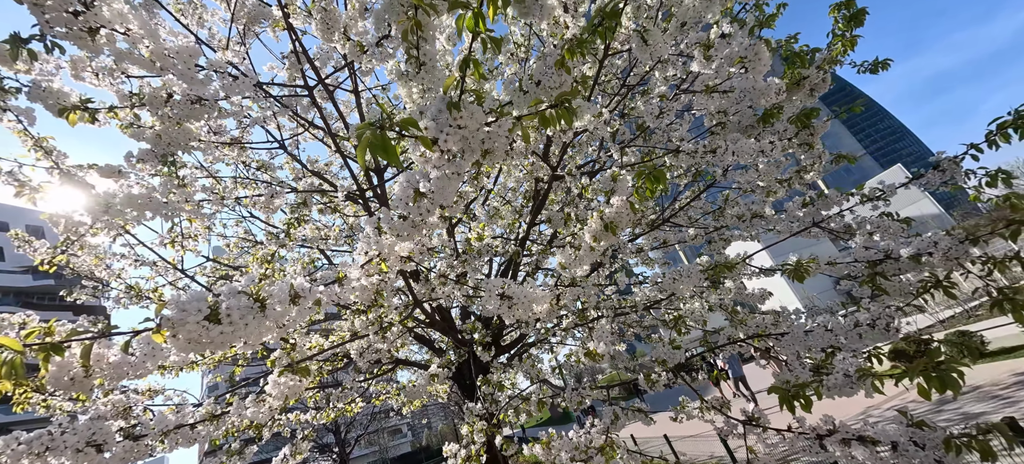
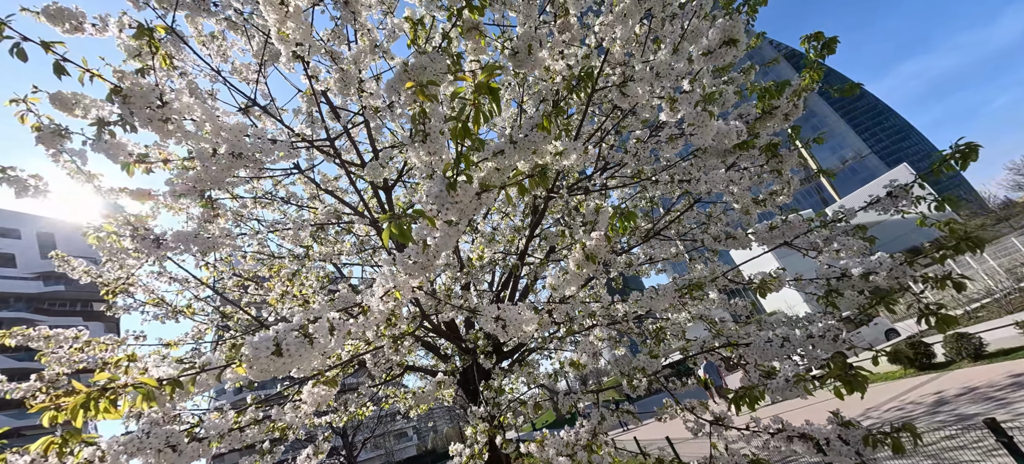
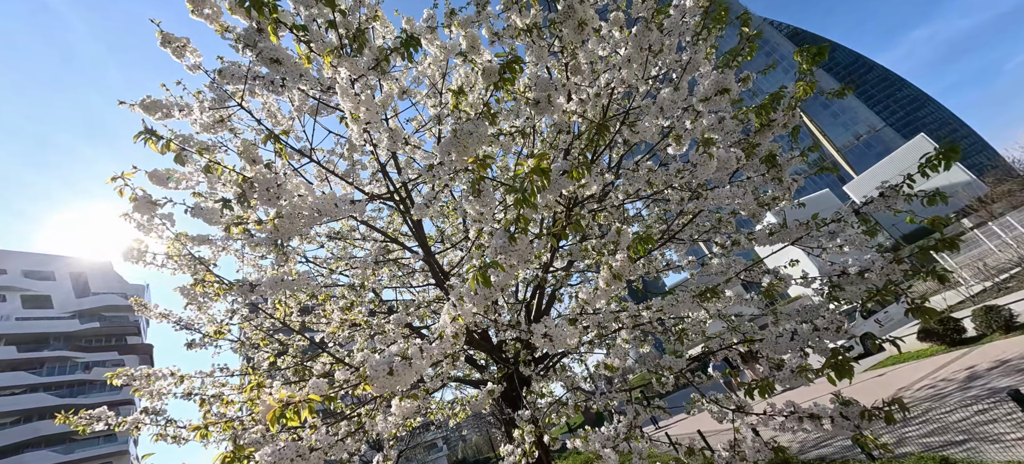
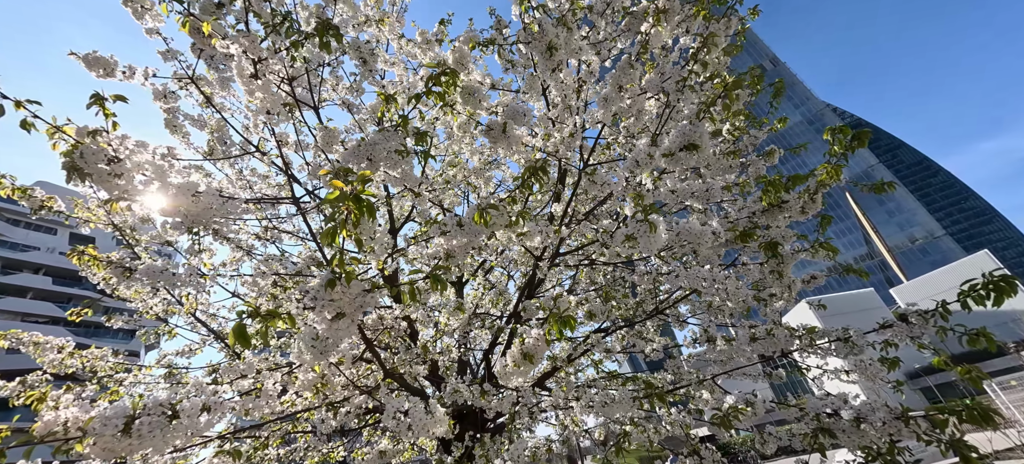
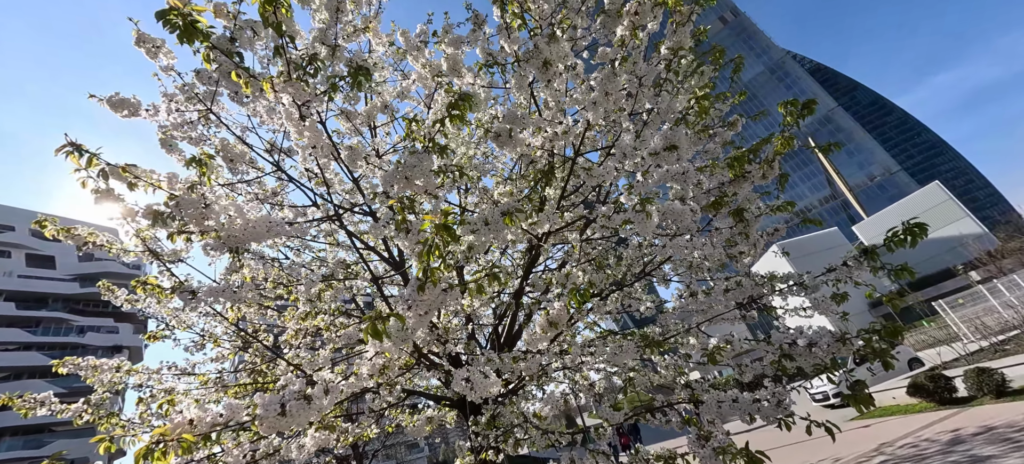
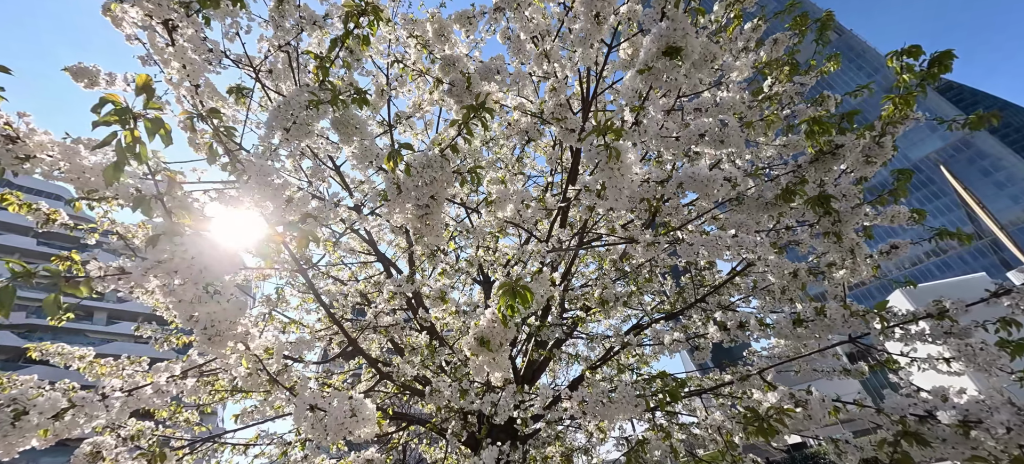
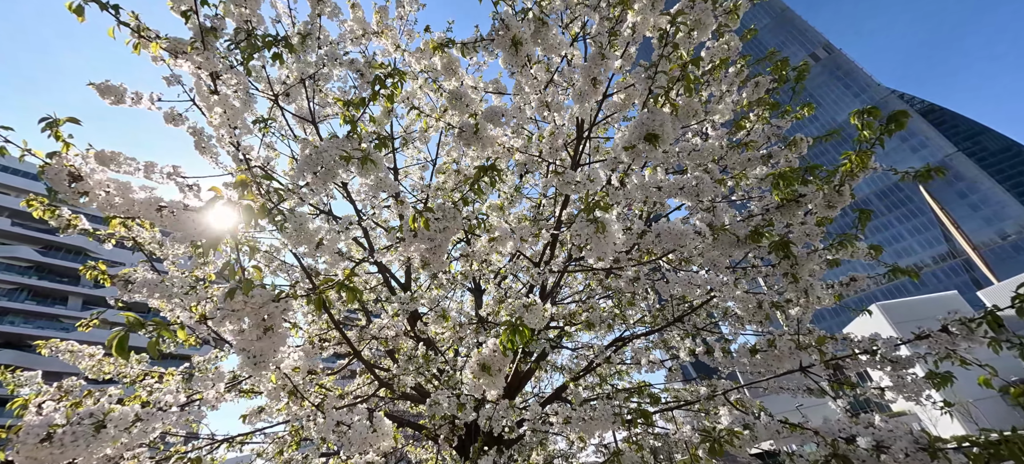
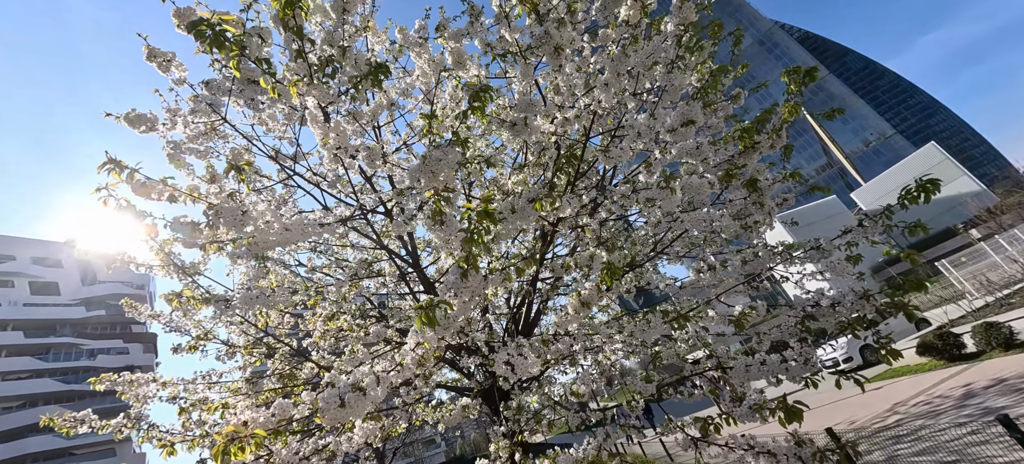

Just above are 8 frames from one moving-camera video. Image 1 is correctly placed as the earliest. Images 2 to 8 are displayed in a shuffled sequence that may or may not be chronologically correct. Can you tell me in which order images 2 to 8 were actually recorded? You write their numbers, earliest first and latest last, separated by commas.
2, 3, 8, 5, 4, 7, 6
